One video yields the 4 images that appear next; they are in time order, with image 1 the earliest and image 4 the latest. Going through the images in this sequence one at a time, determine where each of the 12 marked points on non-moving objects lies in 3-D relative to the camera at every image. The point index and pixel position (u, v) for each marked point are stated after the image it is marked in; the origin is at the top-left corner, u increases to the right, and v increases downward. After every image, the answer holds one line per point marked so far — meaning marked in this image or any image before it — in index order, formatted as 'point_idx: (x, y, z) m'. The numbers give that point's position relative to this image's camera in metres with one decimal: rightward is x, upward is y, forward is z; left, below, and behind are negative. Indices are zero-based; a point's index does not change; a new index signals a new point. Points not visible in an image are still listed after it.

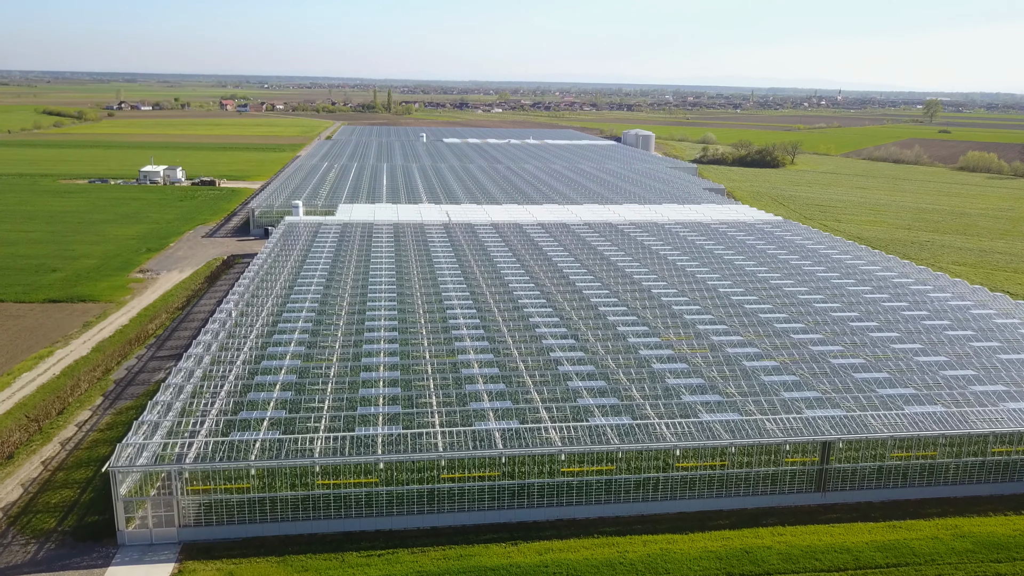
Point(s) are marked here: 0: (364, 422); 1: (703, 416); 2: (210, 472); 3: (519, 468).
0: (-3.9, -3.6, +18.0) m
1: (+5.1, -3.4, +18.2) m
2: (-7.2, -4.4, +16.2) m
3: (+0.2, -4.5, +16.9) m
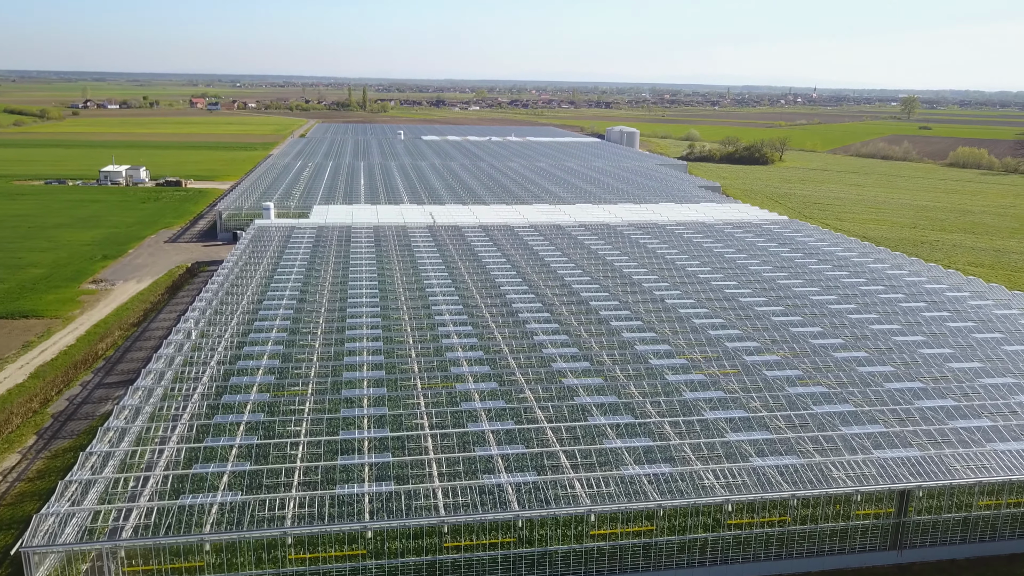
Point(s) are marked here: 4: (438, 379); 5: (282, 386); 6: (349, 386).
0: (-3.6, -4.1, +14.8) m
1: (+5.5, -3.9, +15.3) m
2: (-6.8, -4.9, +12.9) m
3: (+0.6, -4.9, +13.8) m
4: (-2.1, -2.6, +19.5) m
5: (-6.4, -2.7, +18.9) m
6: (-4.5, -2.8, +19.0) m
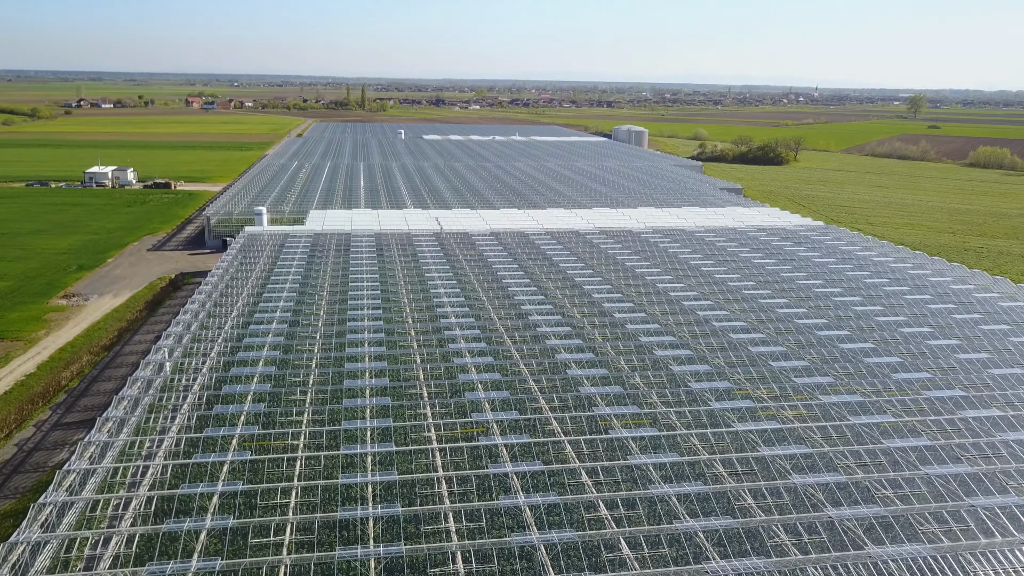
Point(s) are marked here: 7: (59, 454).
0: (-2.8, -4.8, +11.4) m
1: (+6.3, -4.5, +12.0) m
2: (-6.0, -5.6, +9.5) m
3: (+1.4, -5.6, +10.5) m
4: (-1.3, -3.3, +16.1) m
5: (-5.6, -3.4, +15.6) m
6: (-3.7, -3.4, +15.6) m
7: (-12.5, -4.6, +18.9) m
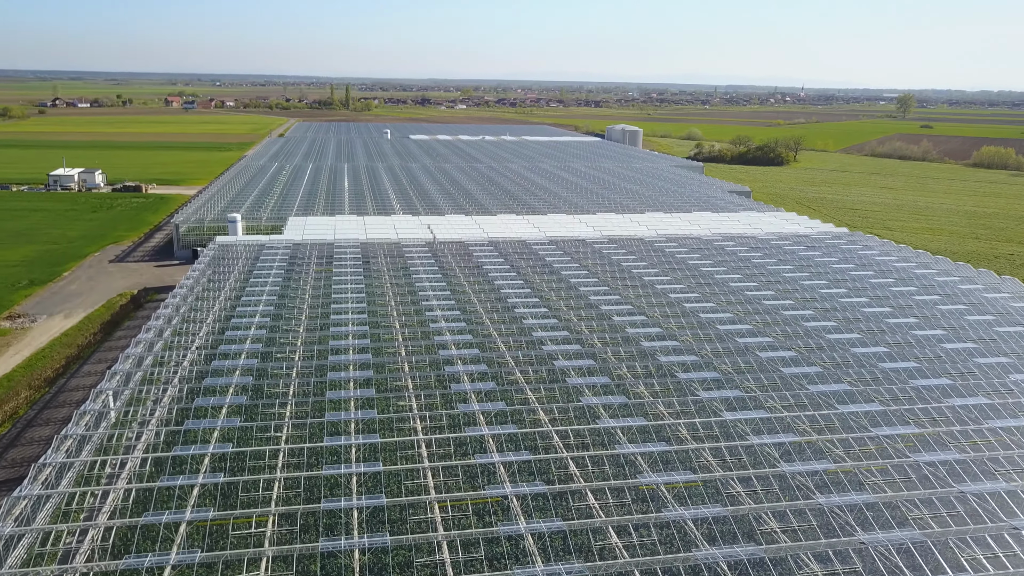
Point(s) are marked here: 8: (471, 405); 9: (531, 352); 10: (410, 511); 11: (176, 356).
0: (-2.2, -5.5, +8.1) m
1: (+6.8, -5.2, +8.8) m
2: (-5.3, -6.4, +6.1) m
3: (+2.0, -6.3, +7.1) m
4: (-0.8, -4.0, +12.8) m
5: (-5.1, -4.2, +12.1) m
6: (-3.2, -4.2, +12.2) m
7: (-12.1, -5.4, +15.3) m
8: (-1.0, -2.8, +16.4) m
9: (+0.6, -1.8, +19.7) m
10: (-1.9, -4.0, +12.6) m
11: (-9.4, -1.9, +19.1) m
